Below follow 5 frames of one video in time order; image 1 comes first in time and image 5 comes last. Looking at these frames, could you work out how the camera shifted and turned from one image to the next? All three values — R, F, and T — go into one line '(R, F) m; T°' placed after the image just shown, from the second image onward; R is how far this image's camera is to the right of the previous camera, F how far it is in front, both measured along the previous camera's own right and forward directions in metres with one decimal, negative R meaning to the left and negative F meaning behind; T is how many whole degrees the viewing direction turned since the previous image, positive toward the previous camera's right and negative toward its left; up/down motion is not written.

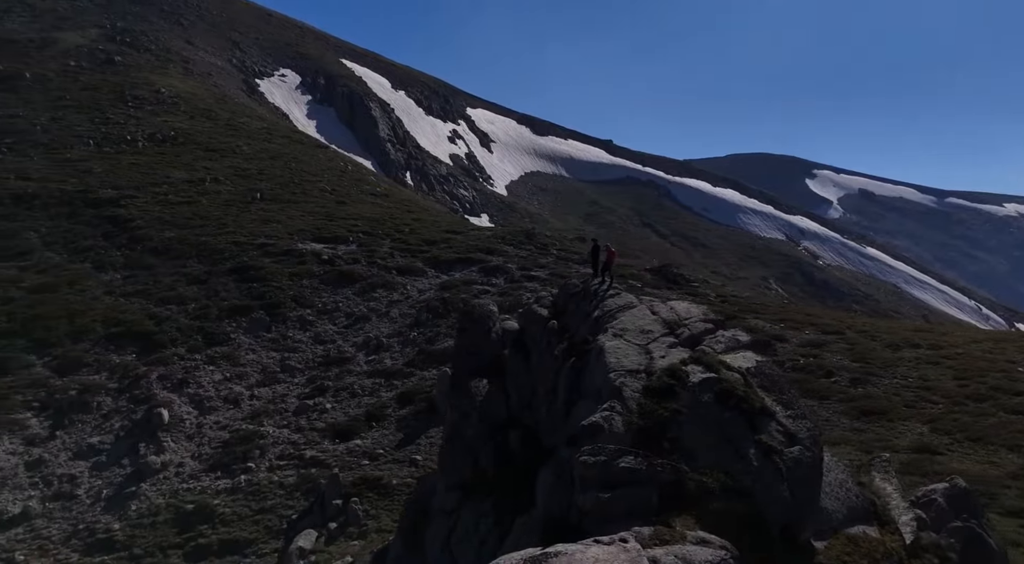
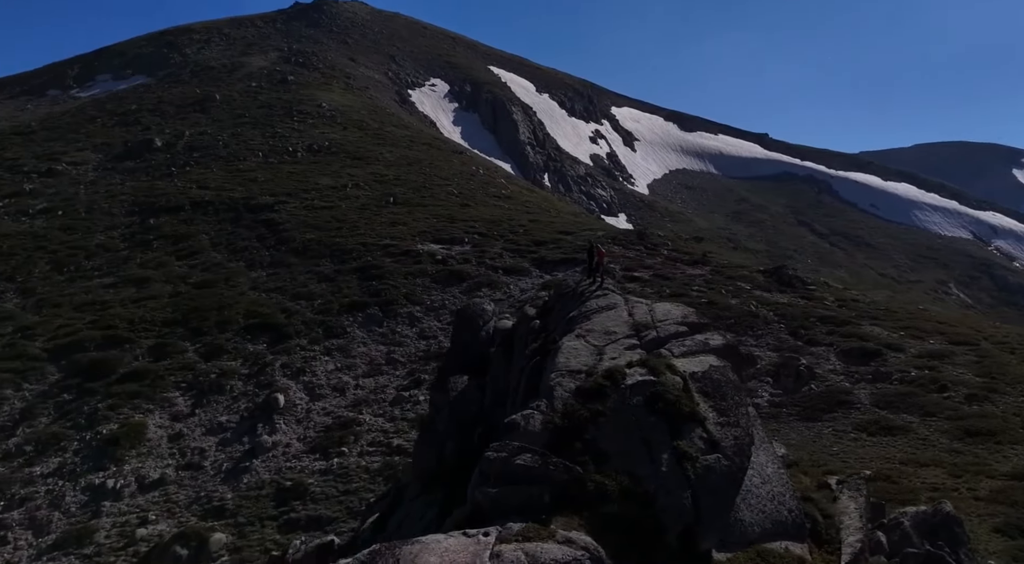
(+3.4, 0.0) m; -14°
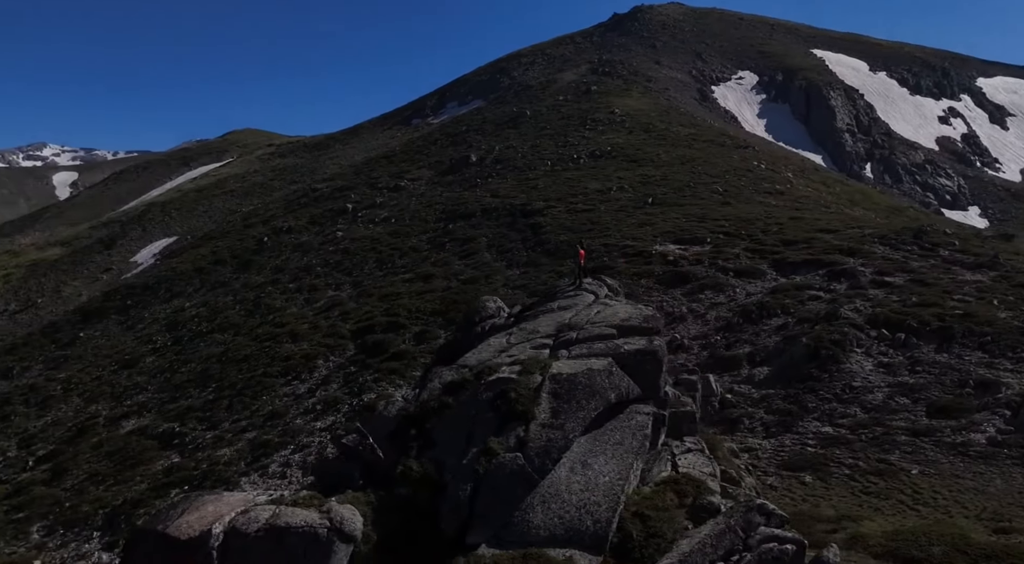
(+7.0, +1.1) m; -28°
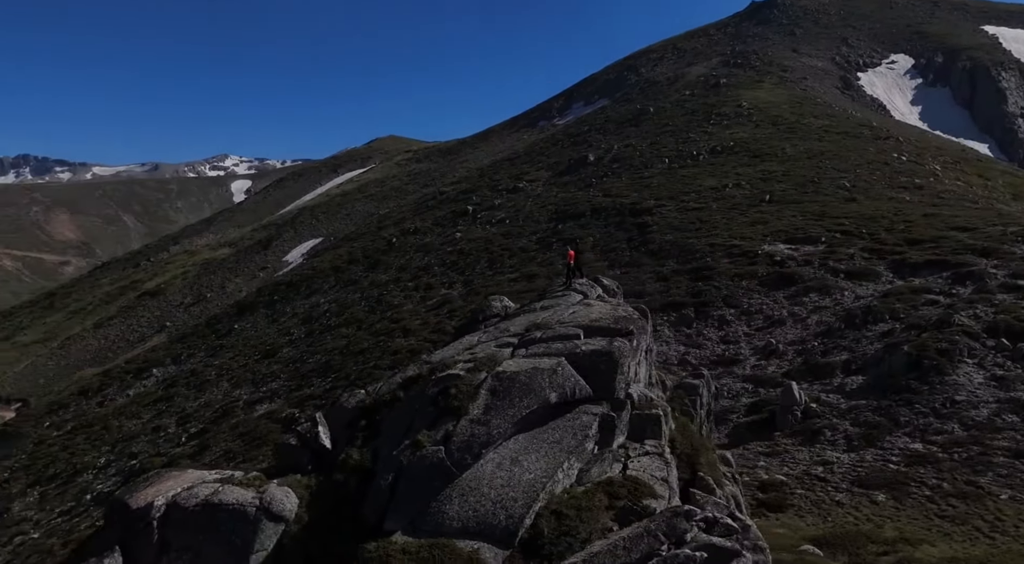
(+3.0, 0.0) m; -12°
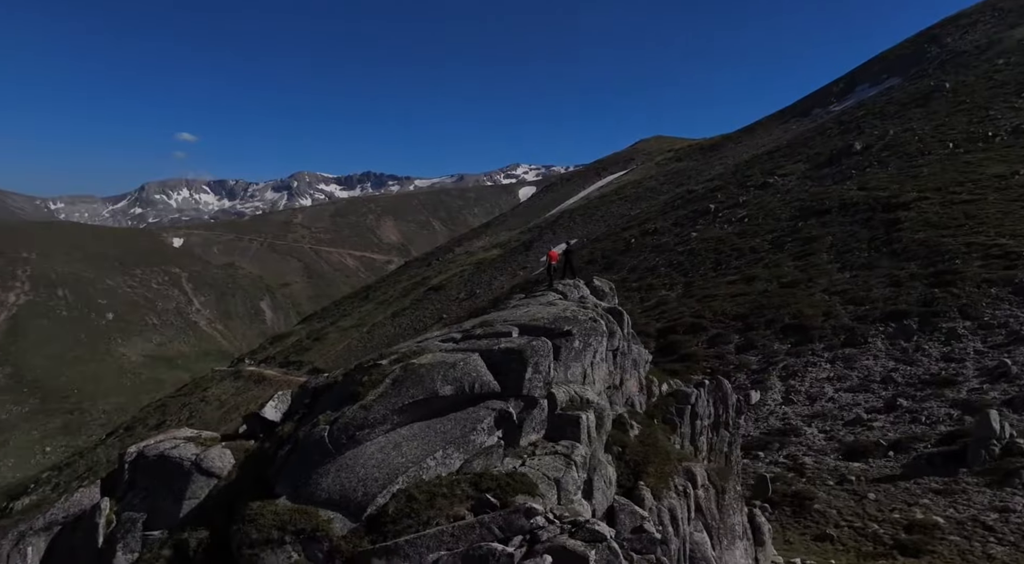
(+6.0, +1.0) m; -25°
